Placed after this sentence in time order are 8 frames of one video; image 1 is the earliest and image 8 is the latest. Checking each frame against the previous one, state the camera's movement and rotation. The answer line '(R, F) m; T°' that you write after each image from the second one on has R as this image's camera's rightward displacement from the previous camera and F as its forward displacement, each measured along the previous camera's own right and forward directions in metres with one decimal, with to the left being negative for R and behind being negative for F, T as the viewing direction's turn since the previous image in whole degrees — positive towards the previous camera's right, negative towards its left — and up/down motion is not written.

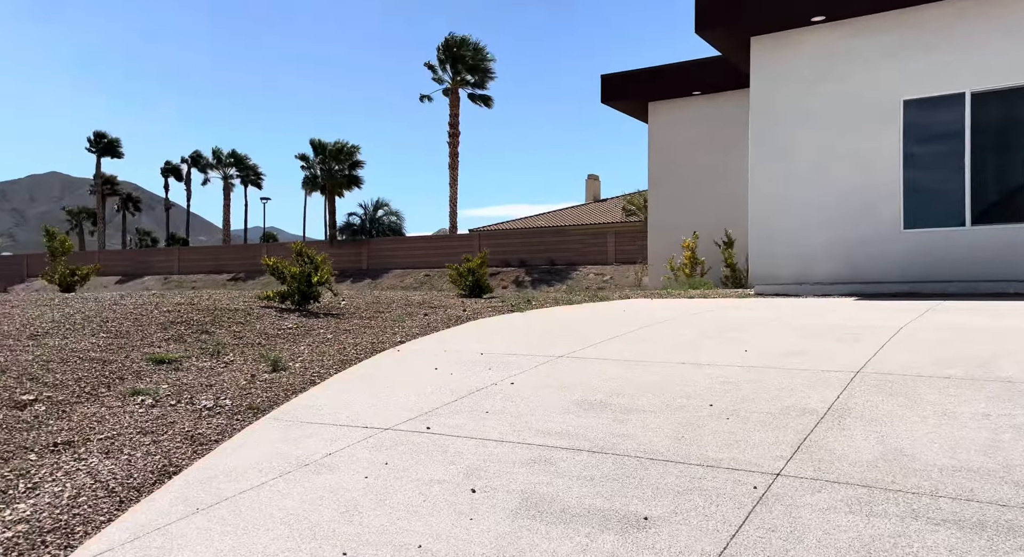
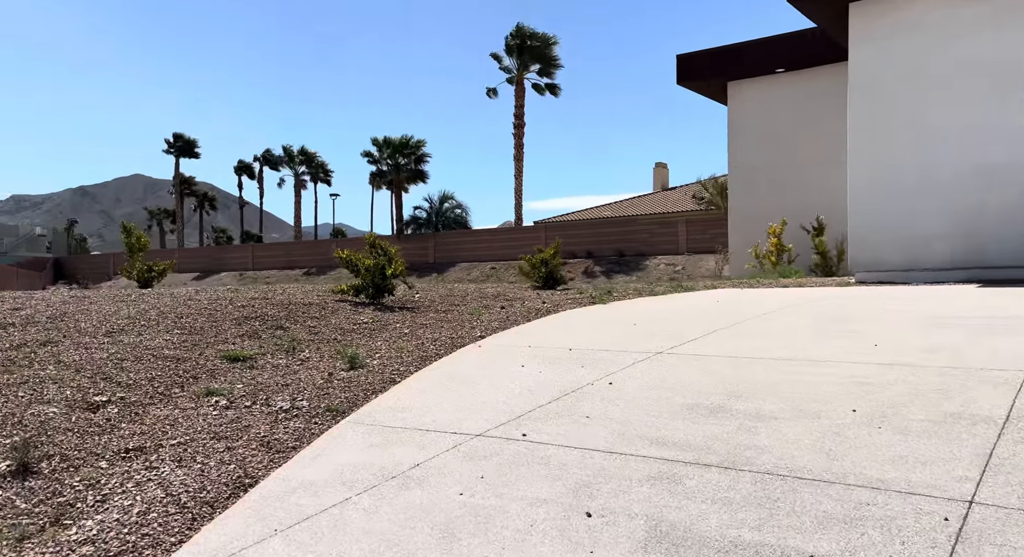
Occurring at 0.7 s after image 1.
(-0.3, +0.6) m; -5°
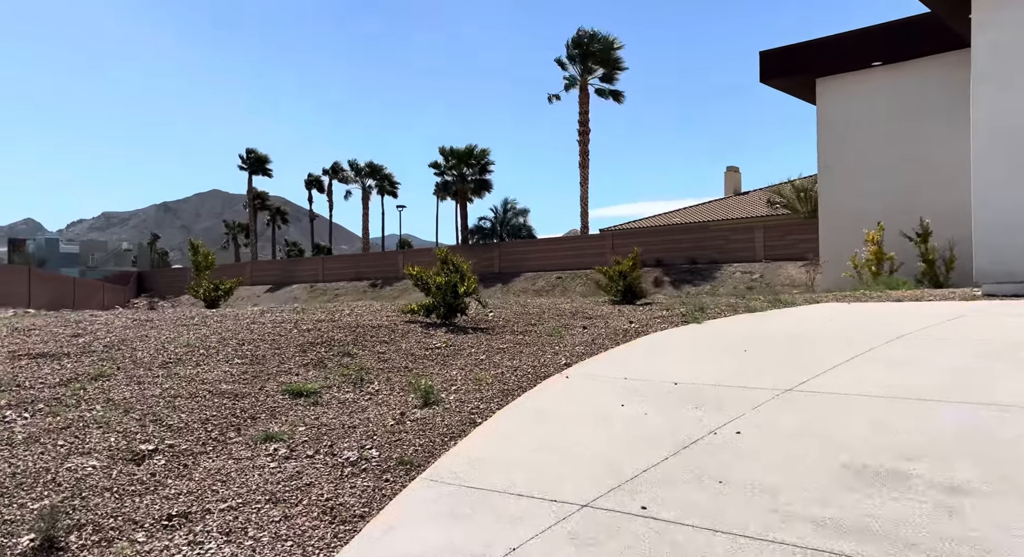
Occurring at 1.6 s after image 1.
(-0.3, +0.9) m; -5°
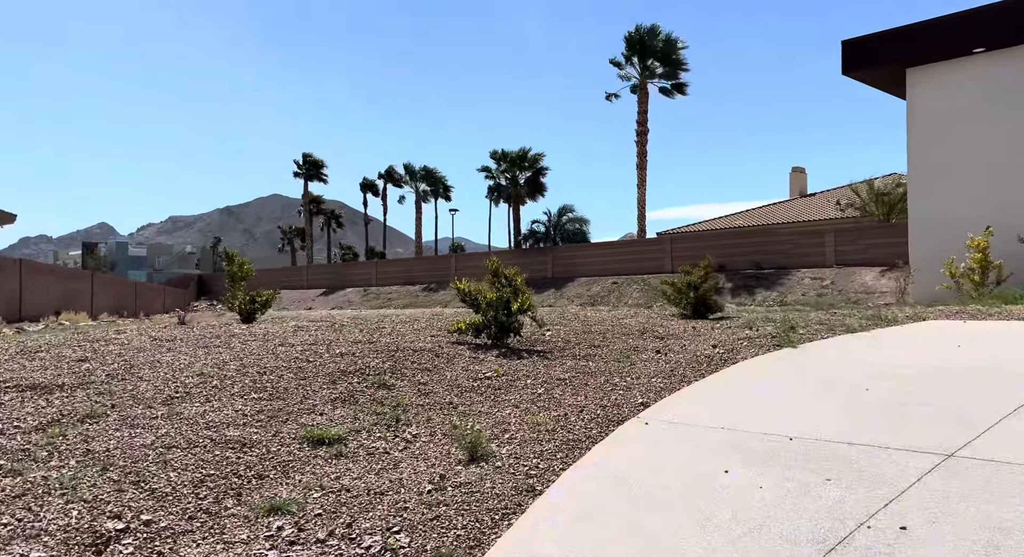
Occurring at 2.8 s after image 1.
(-0.1, +1.3) m; -4°
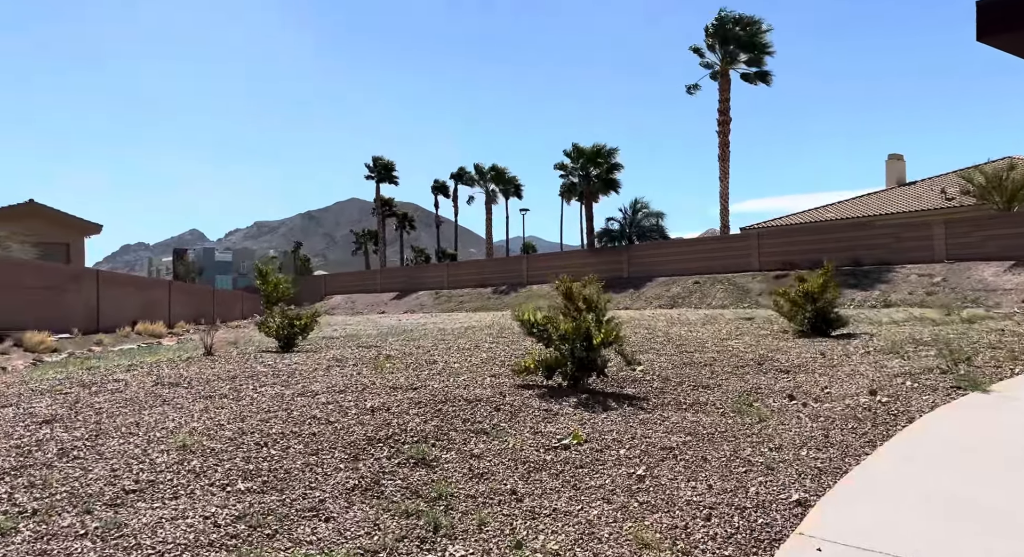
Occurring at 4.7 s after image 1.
(-0.1, +2.0) m; -6°
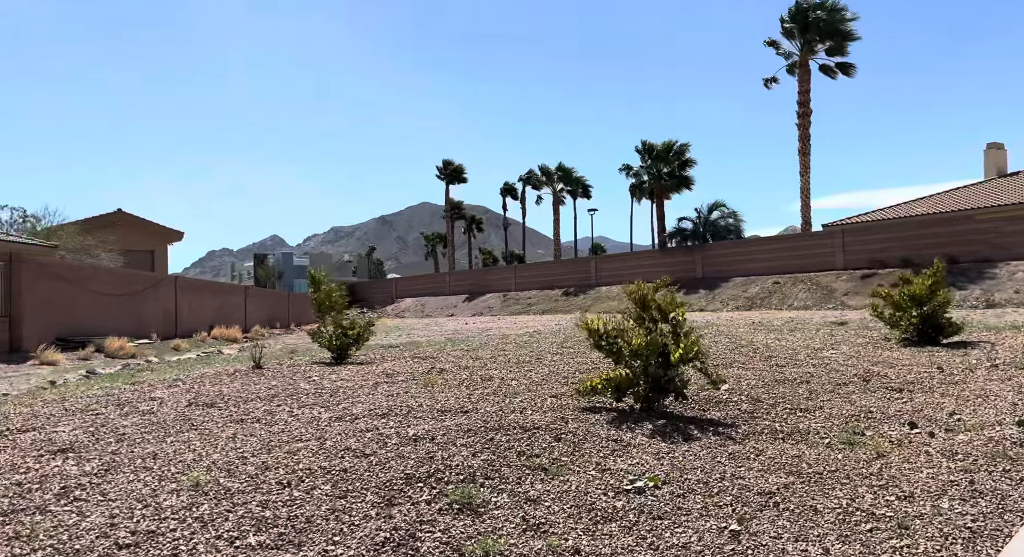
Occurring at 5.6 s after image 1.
(+0.1, +0.9) m; -6°
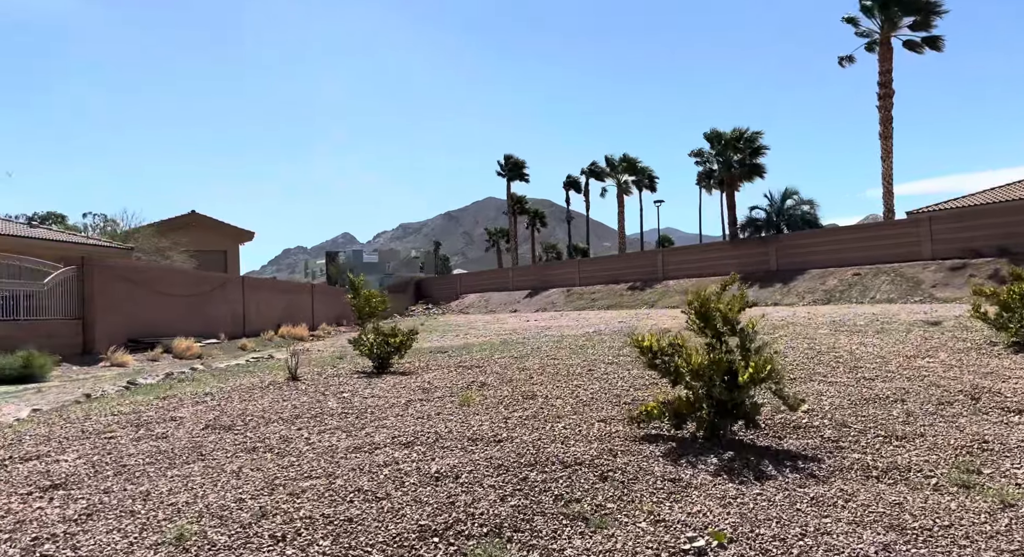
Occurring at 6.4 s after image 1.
(+0.2, +0.8) m; -5°
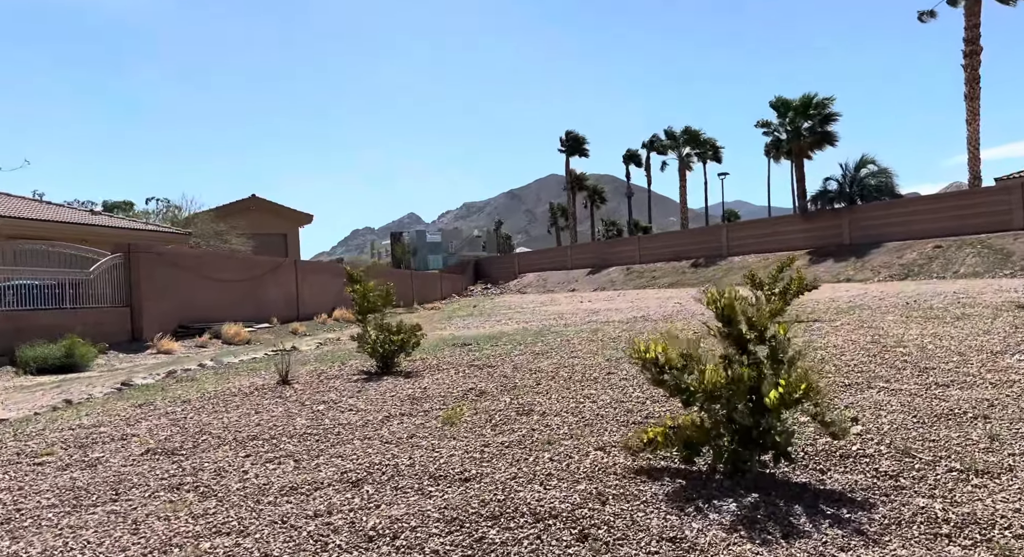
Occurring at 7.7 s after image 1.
(+0.6, +1.1) m; -5°
